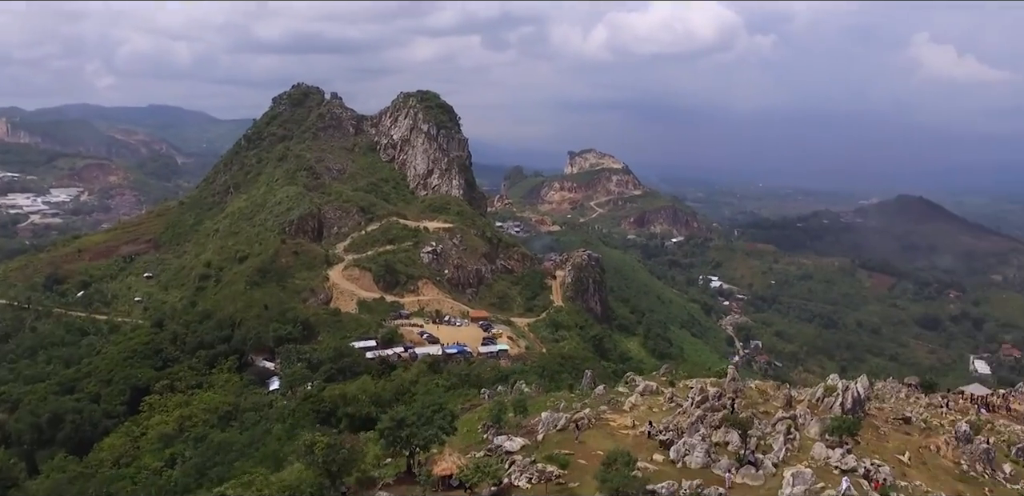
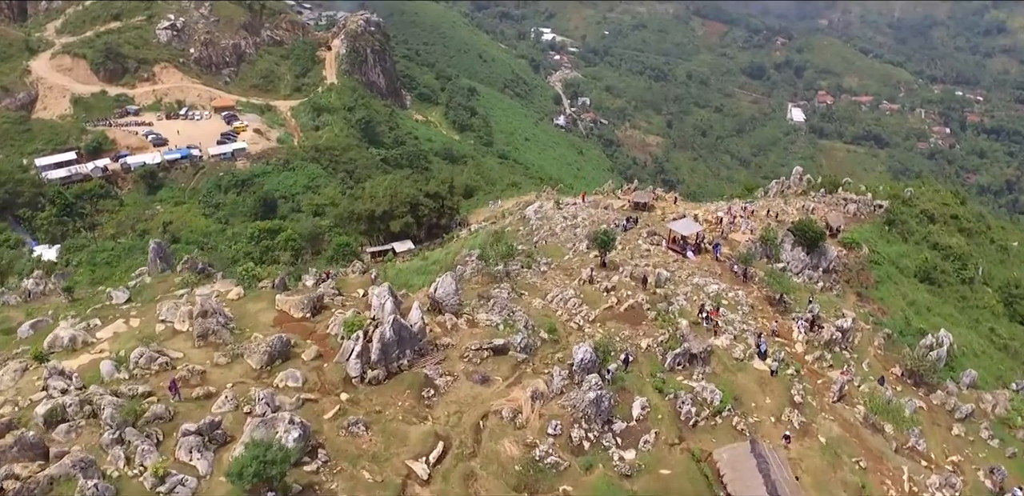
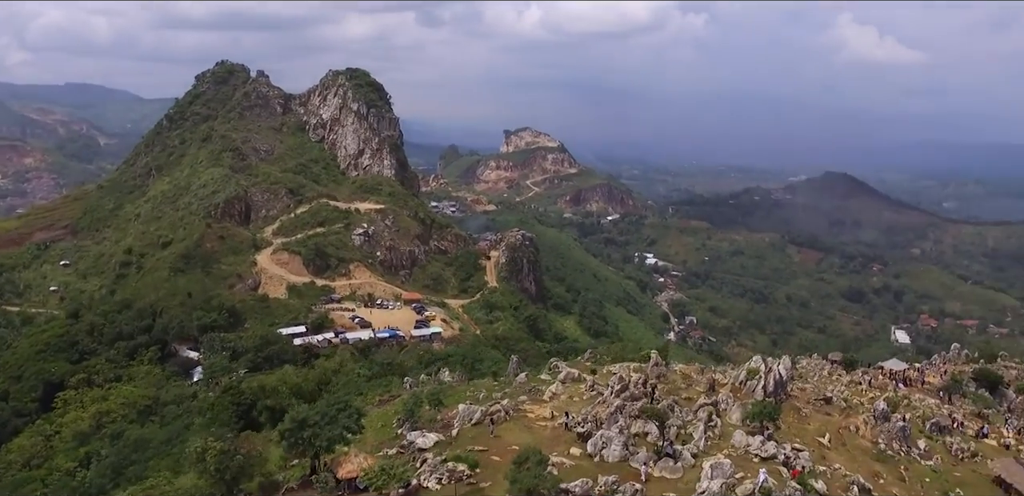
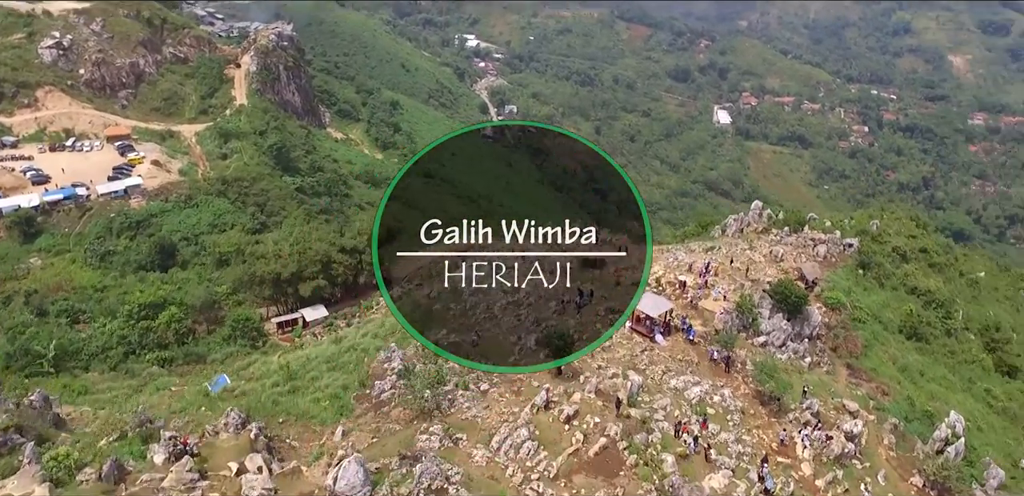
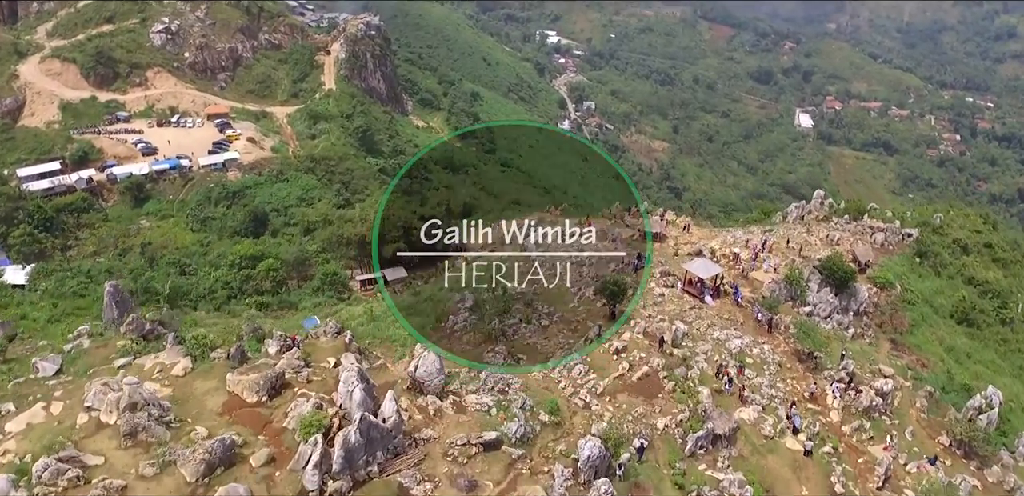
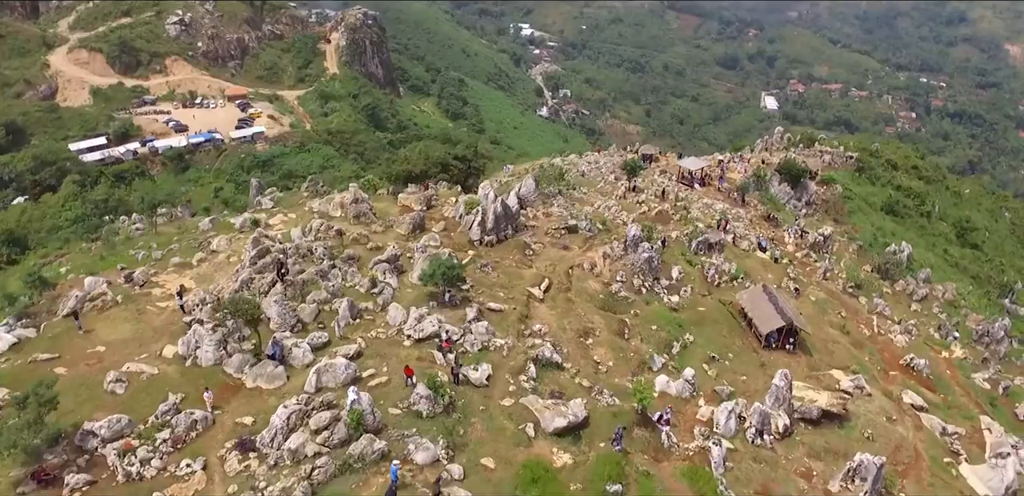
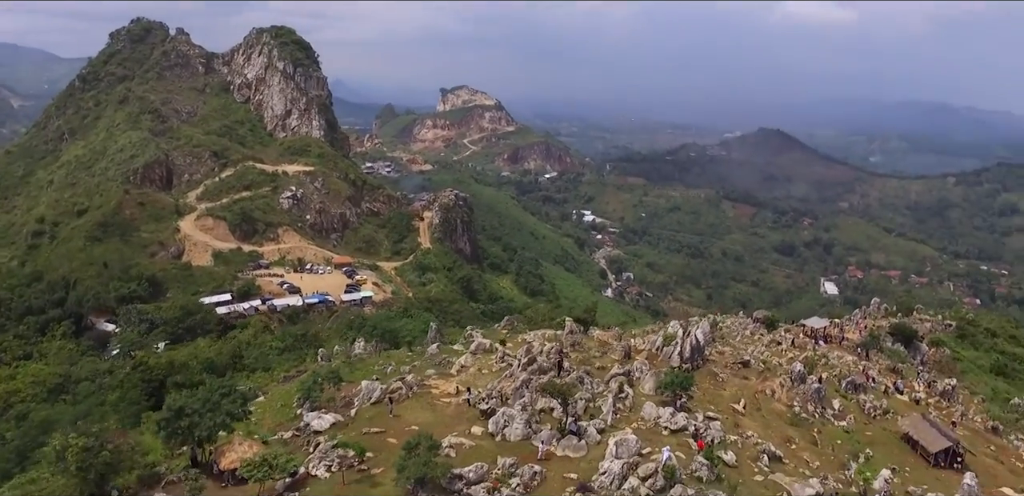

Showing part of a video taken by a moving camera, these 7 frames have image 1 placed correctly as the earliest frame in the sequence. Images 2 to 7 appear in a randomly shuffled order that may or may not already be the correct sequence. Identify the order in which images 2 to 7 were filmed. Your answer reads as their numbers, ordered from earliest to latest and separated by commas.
3, 7, 6, 2, 5, 4
